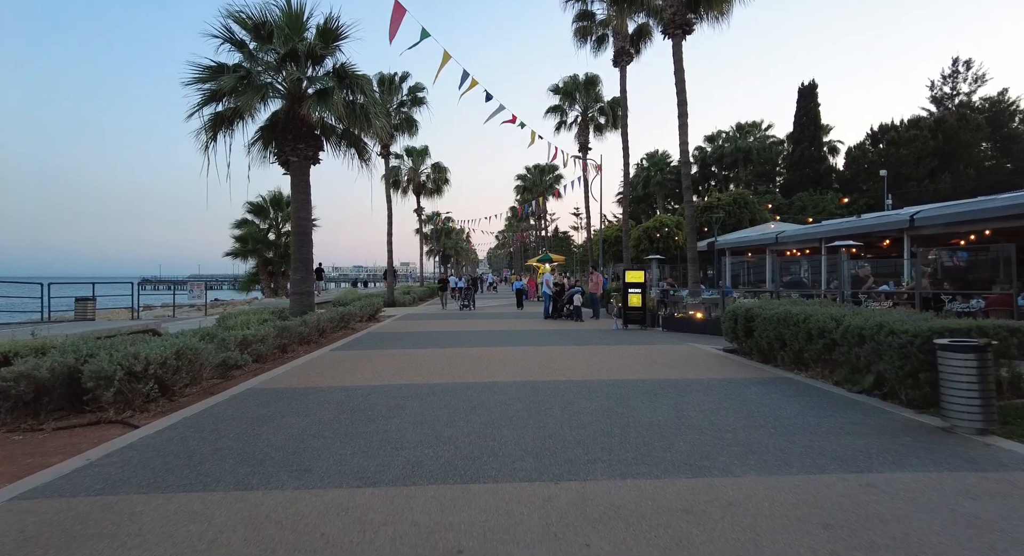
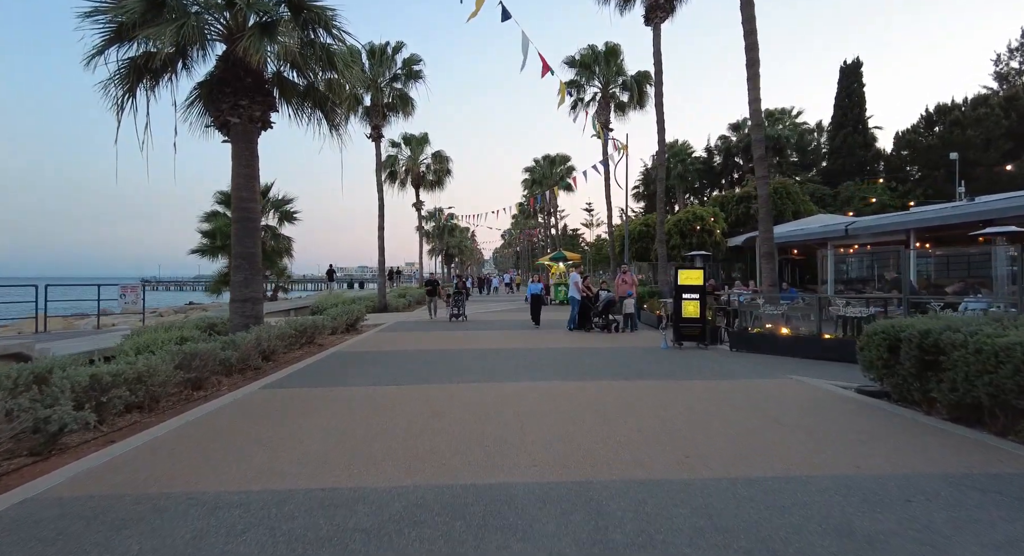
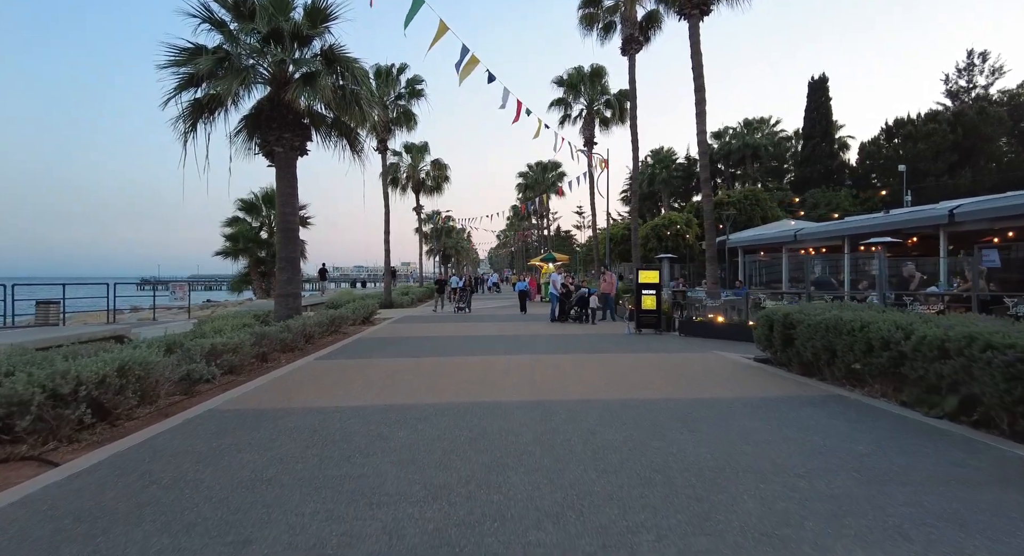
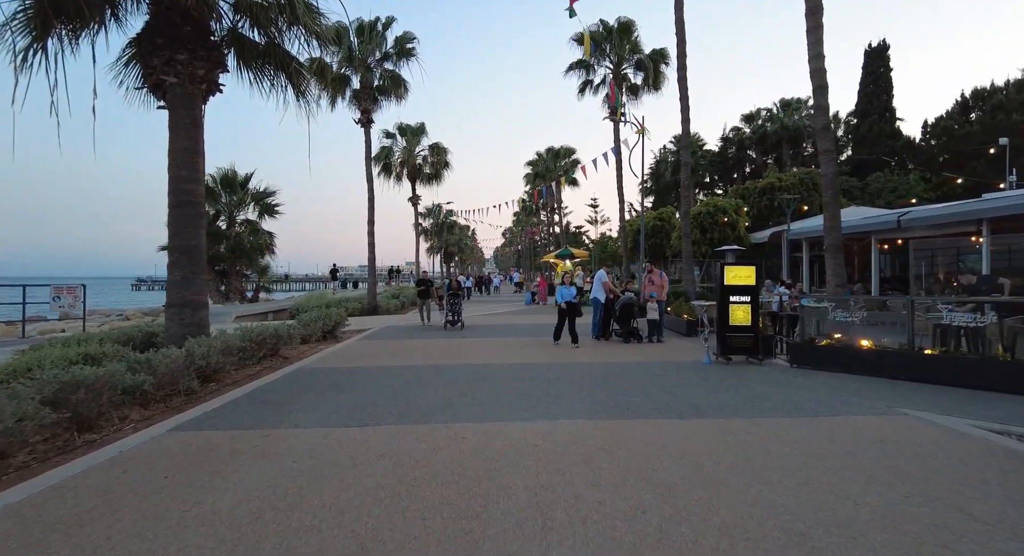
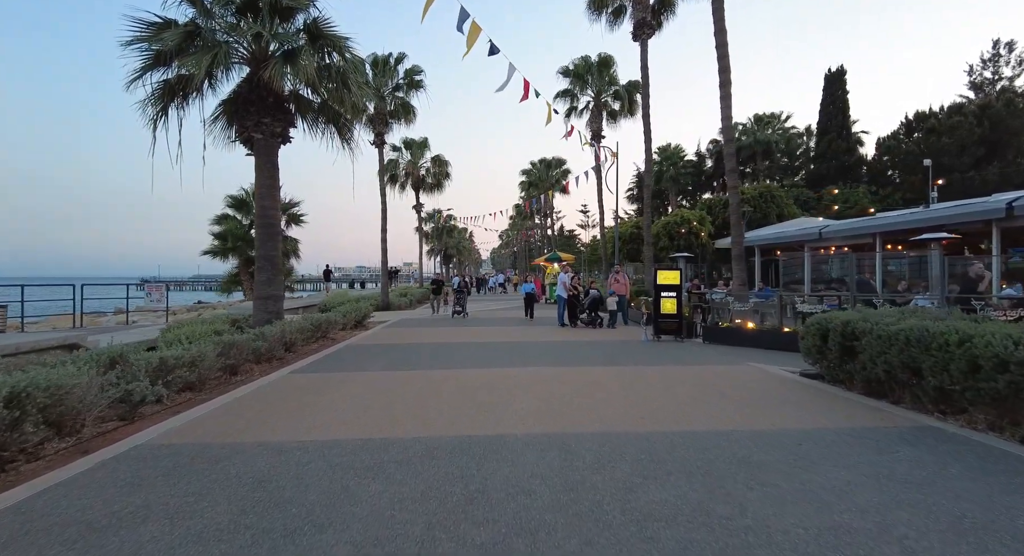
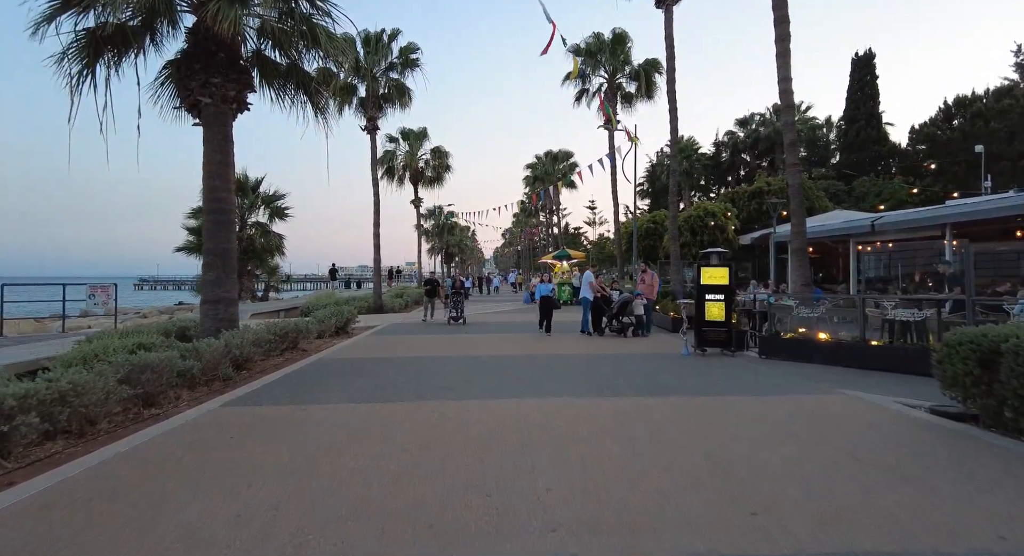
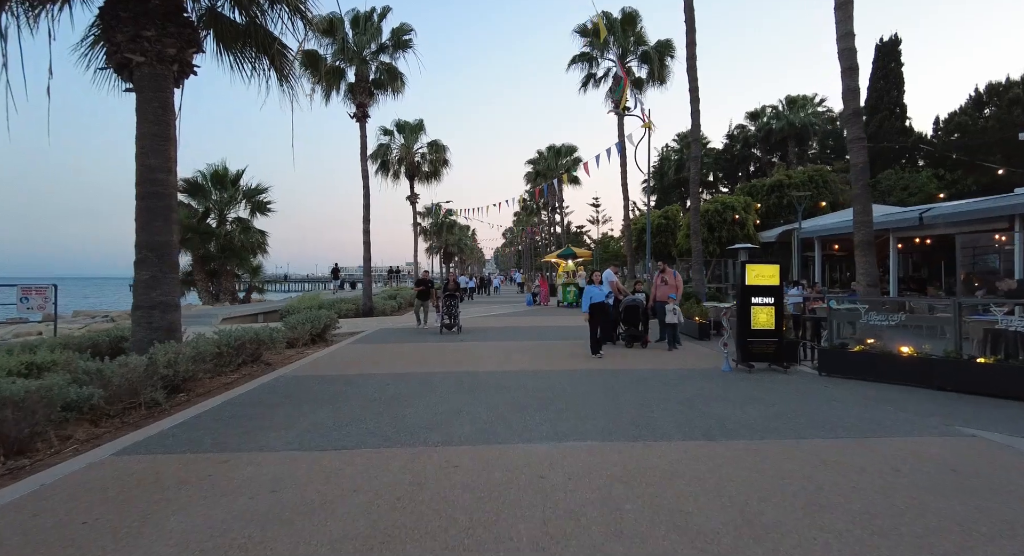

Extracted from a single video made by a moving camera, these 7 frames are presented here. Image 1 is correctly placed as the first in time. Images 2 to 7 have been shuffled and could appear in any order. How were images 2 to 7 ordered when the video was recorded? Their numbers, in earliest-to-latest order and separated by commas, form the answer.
3, 5, 2, 6, 4, 7
